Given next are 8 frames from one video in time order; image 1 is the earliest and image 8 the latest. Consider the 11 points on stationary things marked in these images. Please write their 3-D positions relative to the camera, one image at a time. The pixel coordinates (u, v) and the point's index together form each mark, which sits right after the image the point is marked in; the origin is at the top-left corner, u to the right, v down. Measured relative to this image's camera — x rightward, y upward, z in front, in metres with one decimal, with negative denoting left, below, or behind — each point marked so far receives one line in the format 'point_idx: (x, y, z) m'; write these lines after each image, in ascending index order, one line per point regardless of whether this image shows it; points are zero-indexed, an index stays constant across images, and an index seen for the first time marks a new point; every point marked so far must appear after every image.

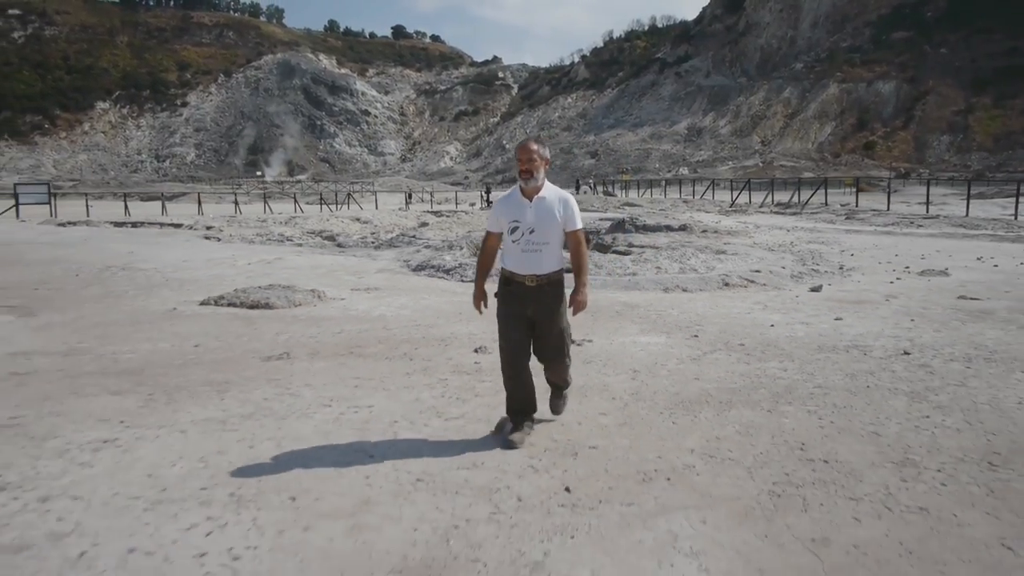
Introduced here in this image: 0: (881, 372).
0: (+2.6, -0.6, +5.8) m
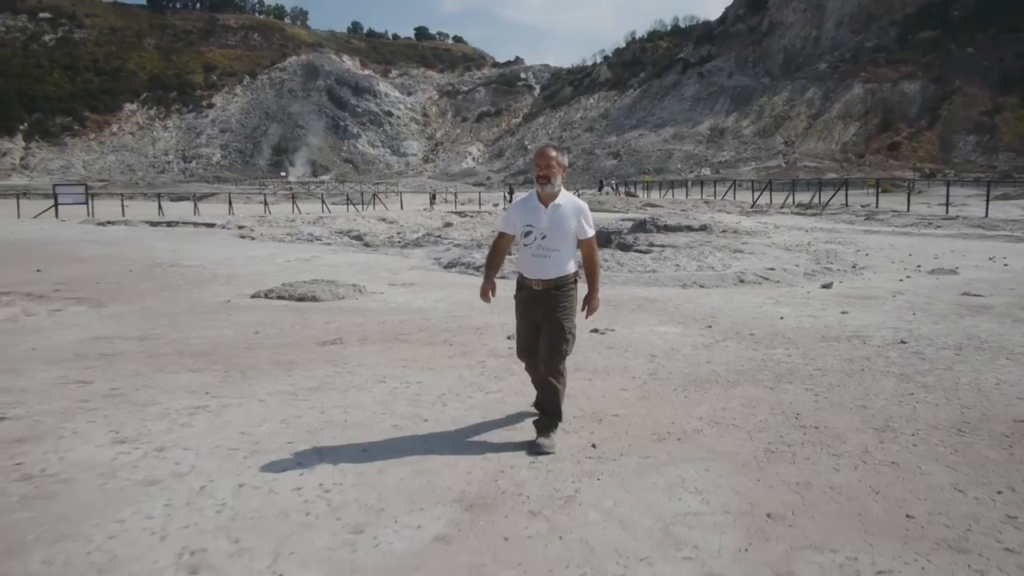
0: (+2.9, -0.5, +6.4) m
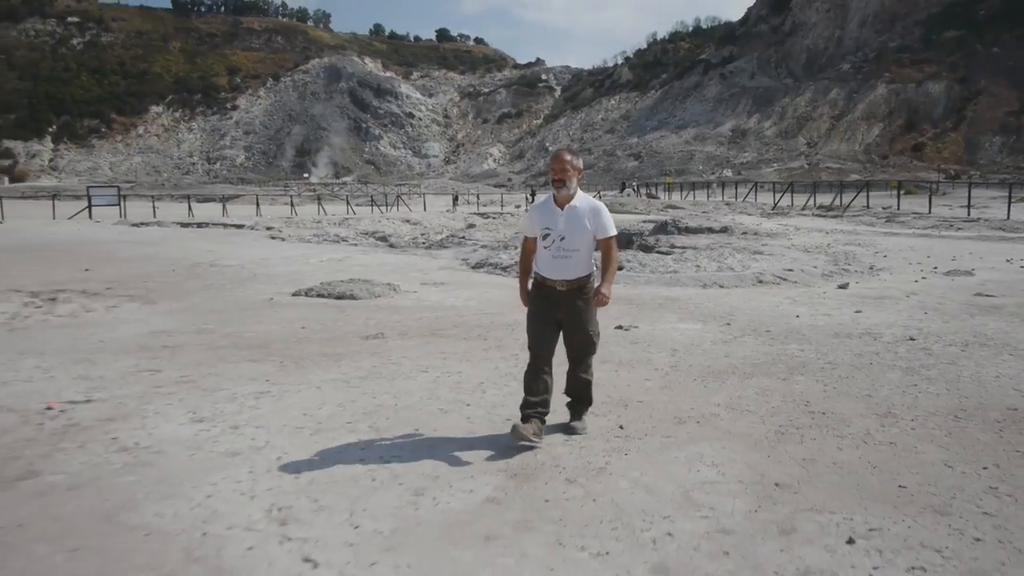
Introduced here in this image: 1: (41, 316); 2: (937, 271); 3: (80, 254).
0: (+3.1, -0.5, +6.9) m
1: (-5.3, -0.3, +9.2) m
2: (+7.0, +0.3, +13.6) m
3: (-9.1, +0.7, +17.1) m
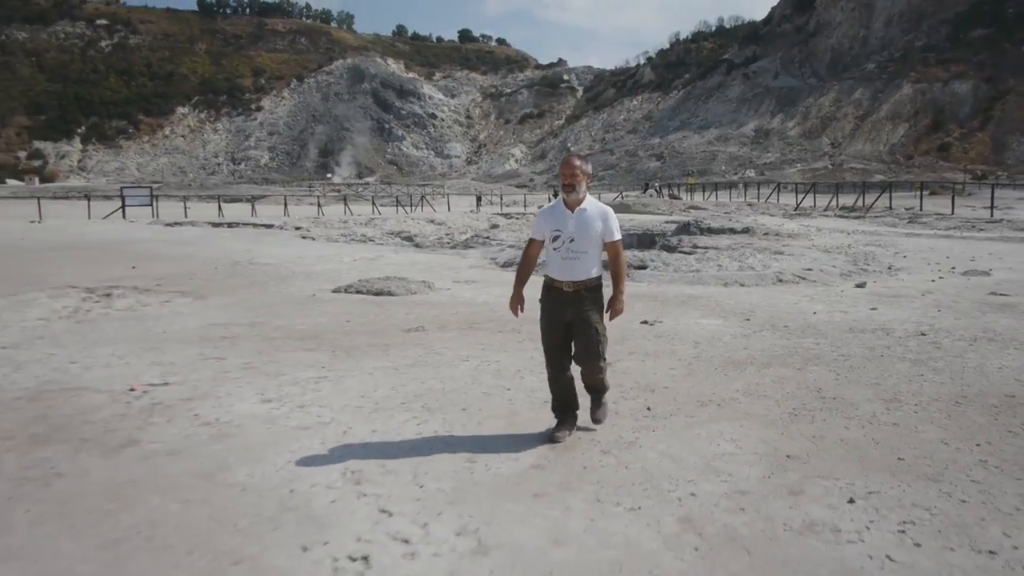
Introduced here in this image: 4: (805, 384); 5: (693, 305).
0: (+3.4, -0.5, +7.3) m
1: (-5.0, -0.2, +9.9) m
2: (+7.5, +0.3, +13.9) m
3: (-8.6, +0.8, +17.8) m
4: (+2.1, -0.7, +5.8) m
5: (+2.2, -0.2, +9.9) m
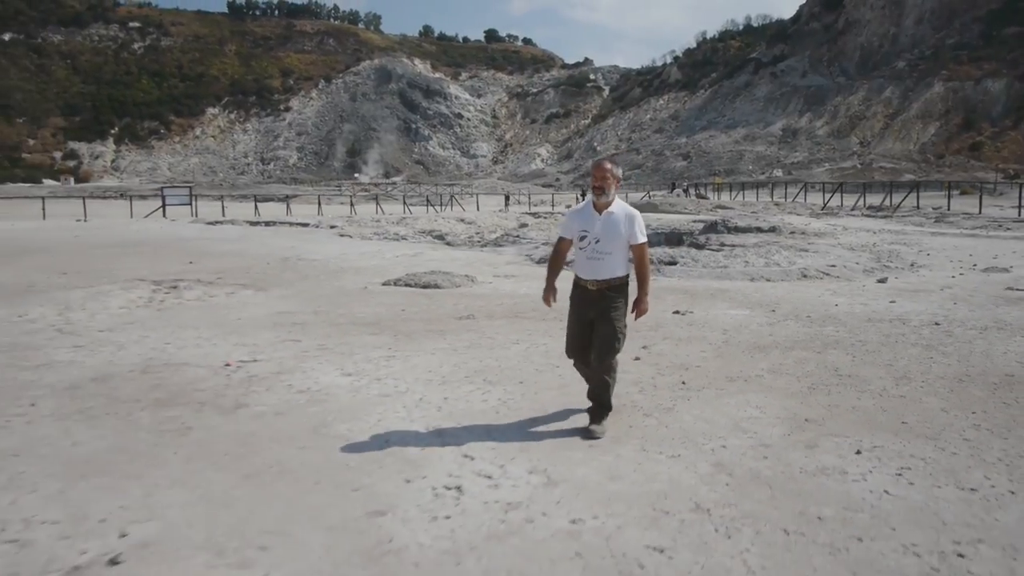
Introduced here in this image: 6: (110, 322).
0: (+3.8, -0.4, +7.9) m
1: (-4.4, -0.1, +10.8) m
2: (+8.1, +0.4, +14.4) m
3: (-7.8, +0.9, +18.8) m
4: (+2.5, -0.6, +6.5) m
5: (+2.7, -0.1, +10.6) m
6: (-4.3, -0.4, +8.8) m
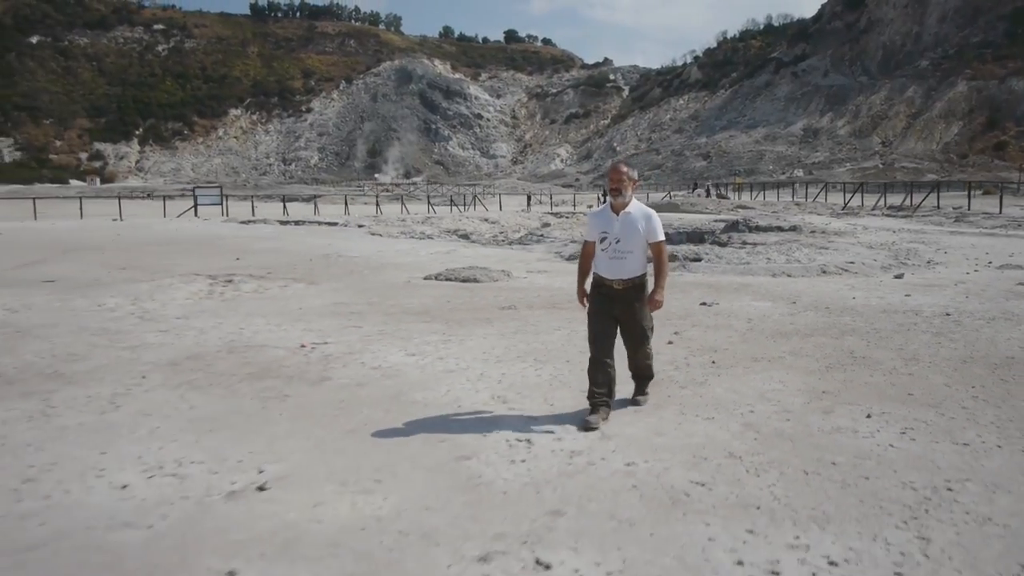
0: (+4.3, -0.4, +8.5) m
1: (-3.9, -0.1, +11.6) m
2: (+8.7, +0.4, +14.9) m
3: (-7.1, +1.0, +19.7) m
4: (+2.9, -0.5, +7.1) m
5: (+3.2, 0.0, +11.2) m
6: (-3.8, -0.3, +9.6) m
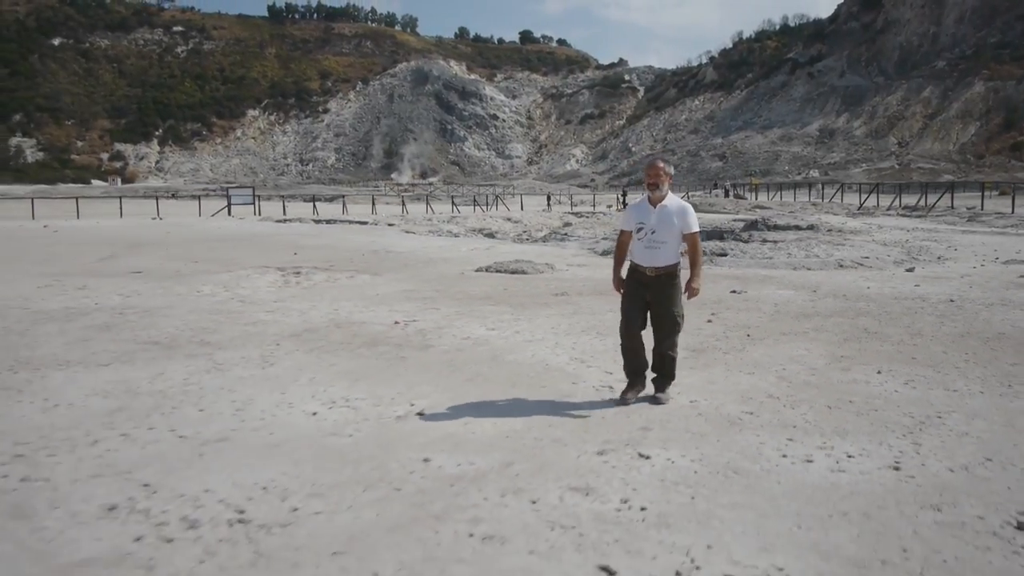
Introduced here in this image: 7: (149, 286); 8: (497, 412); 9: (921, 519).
0: (+4.9, -0.2, +9.7) m
1: (-3.2, +0.1, +12.9) m
2: (+9.5, +0.5, +16.0) m
3: (-6.3, +1.1, +21.0) m
4: (+3.5, -0.4, +8.3) m
5: (+3.9, +0.1, +12.4) m
6: (-3.1, -0.1, +10.9) m
7: (-5.4, 0.0, +12.2) m
8: (-0.1, -0.8, +5.2) m
9: (+1.8, -1.0, +3.6) m
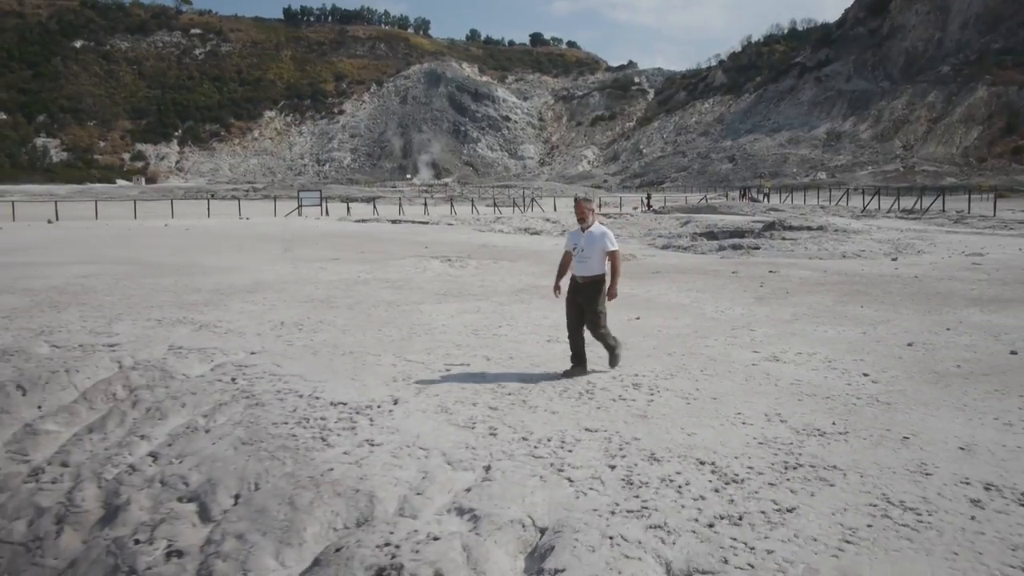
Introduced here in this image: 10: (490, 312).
0: (+7.2, +0.1, +15.2) m
1: (-1.0, +0.5, +18.4) m
2: (+11.7, +0.9, +21.5) m
3: (-4.0, +1.5, +26.6) m
4: (+5.7, 0.0, +13.8) m
5: (+6.1, +0.5, +17.9) m
6: (-0.9, +0.3, +16.4) m
7: (-3.2, +0.4, +17.7) m
8: (+2.1, -0.4, +10.6) m
9: (+4.0, -0.6, +9.1) m
10: (-0.3, -0.3, +11.3) m
